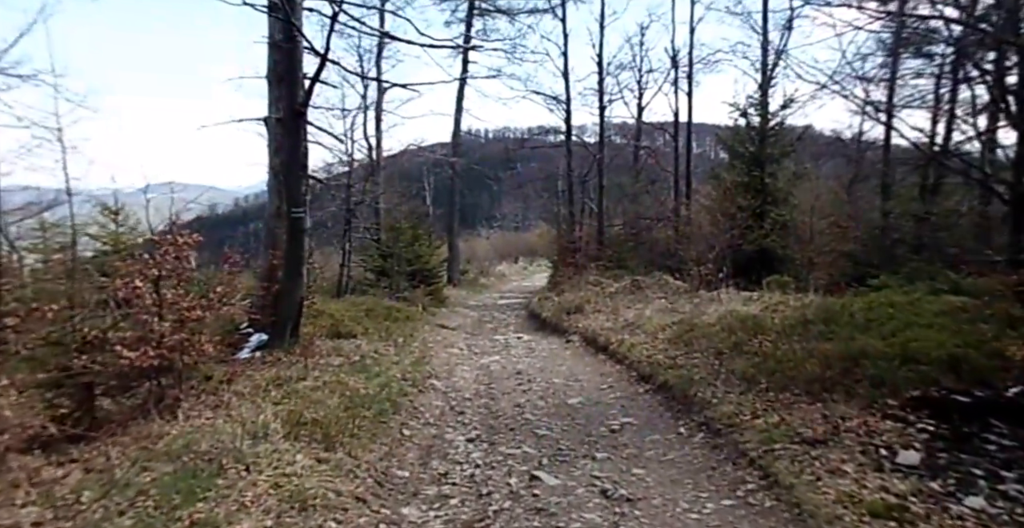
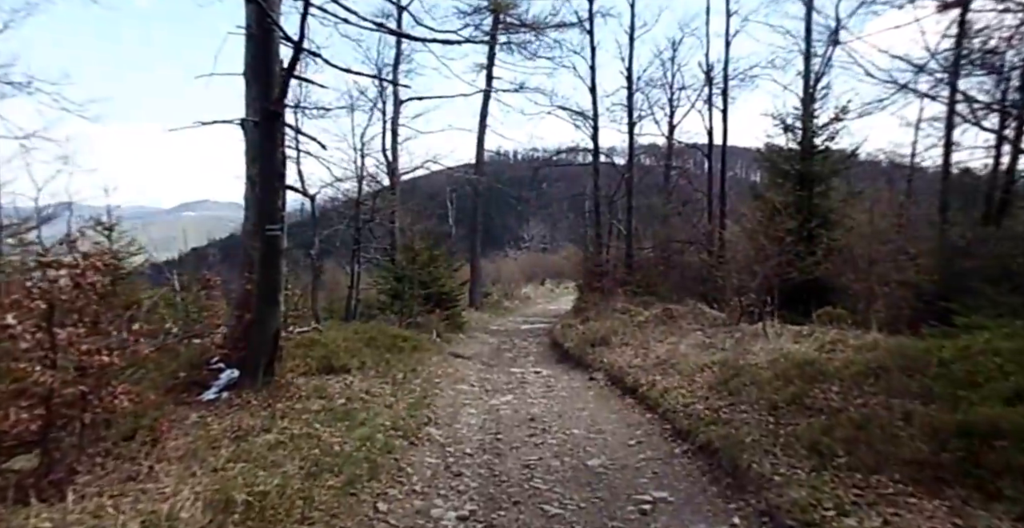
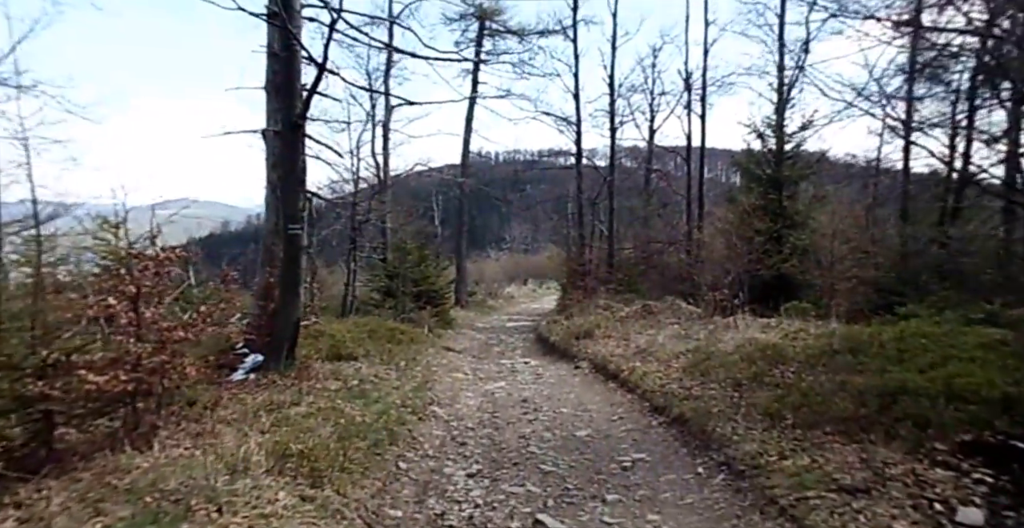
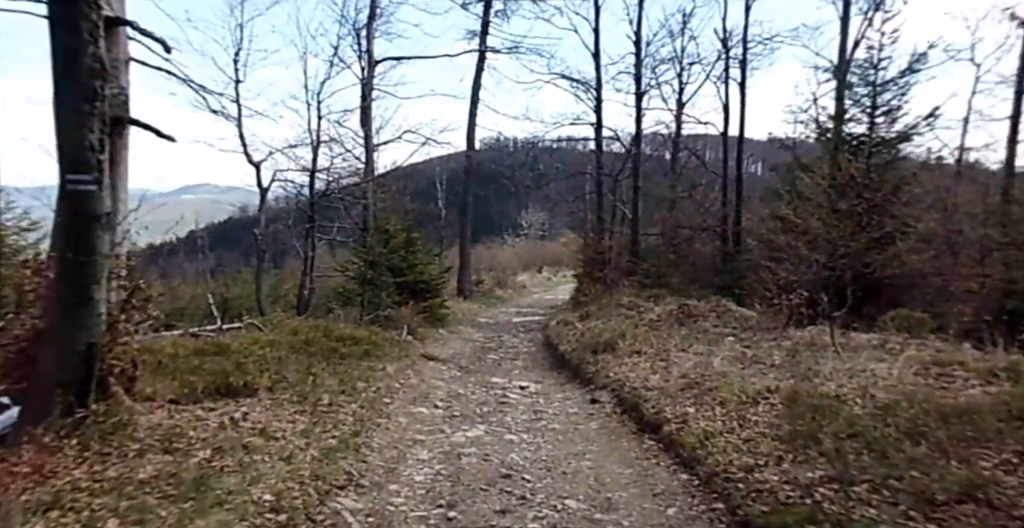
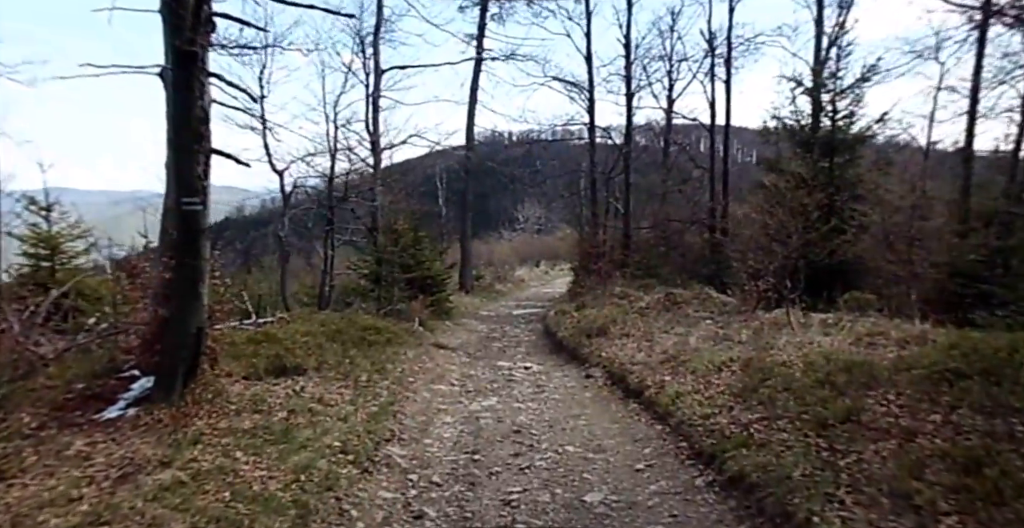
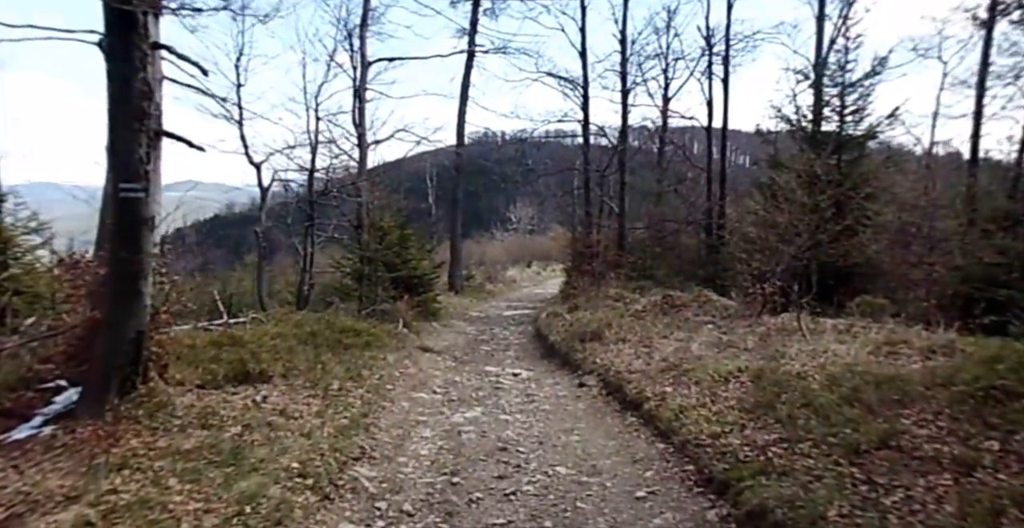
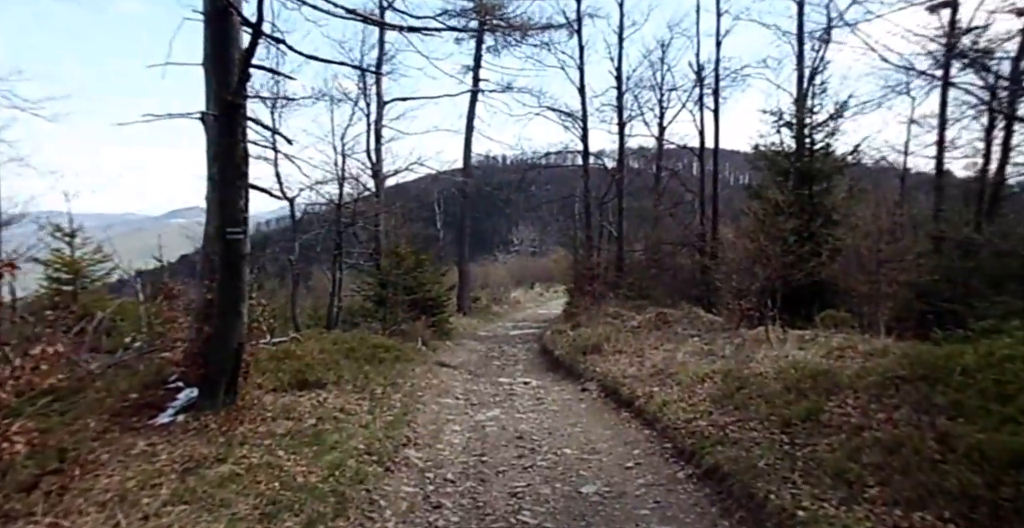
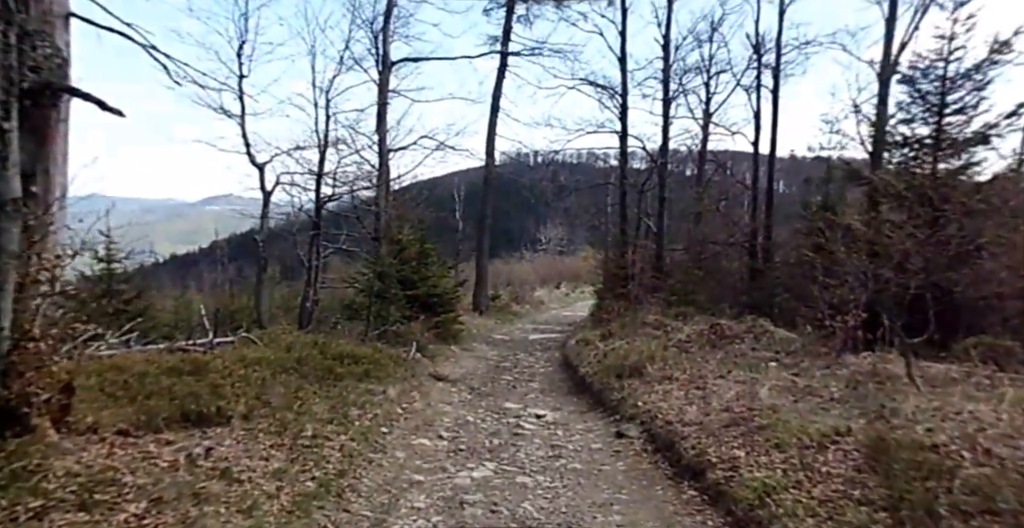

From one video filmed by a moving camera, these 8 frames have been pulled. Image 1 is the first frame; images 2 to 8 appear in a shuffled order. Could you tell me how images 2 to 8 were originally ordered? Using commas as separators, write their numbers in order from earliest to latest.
3, 2, 7, 5, 6, 4, 8
